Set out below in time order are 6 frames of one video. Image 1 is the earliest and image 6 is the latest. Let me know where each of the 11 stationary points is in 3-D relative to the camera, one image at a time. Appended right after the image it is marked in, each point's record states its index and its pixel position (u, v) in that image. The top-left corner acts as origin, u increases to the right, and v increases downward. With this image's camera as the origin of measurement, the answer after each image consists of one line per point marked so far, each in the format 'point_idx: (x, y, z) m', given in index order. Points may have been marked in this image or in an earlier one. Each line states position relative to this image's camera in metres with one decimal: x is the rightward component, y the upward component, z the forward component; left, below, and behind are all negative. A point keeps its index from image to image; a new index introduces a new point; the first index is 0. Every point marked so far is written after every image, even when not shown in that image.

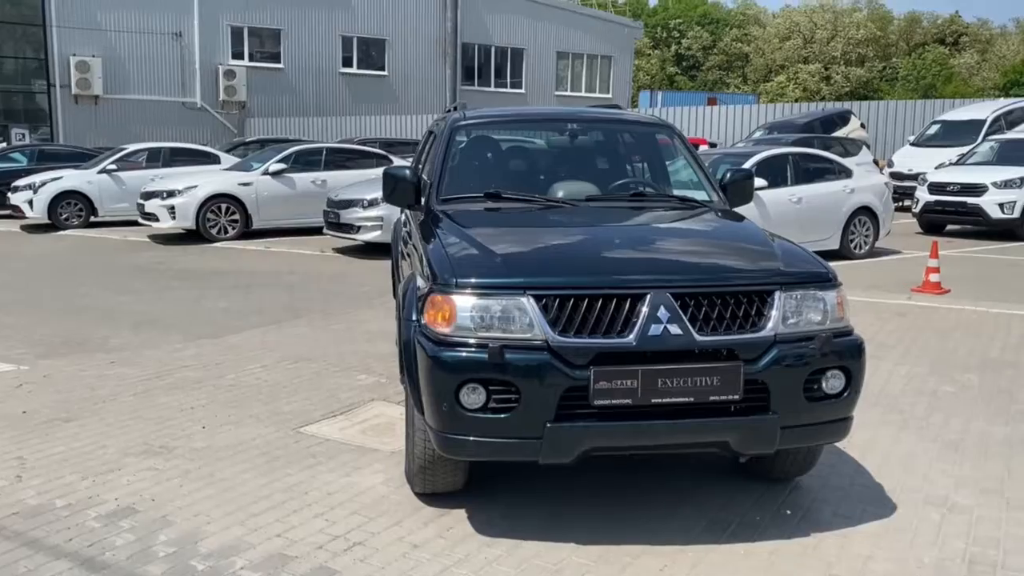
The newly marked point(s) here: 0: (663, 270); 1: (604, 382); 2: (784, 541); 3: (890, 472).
0: (+0.6, +0.1, +3.8) m
1: (+0.4, -0.4, +3.6) m
2: (+1.2, -1.1, +4.0) m
3: (+2.0, -1.0, +4.8) m
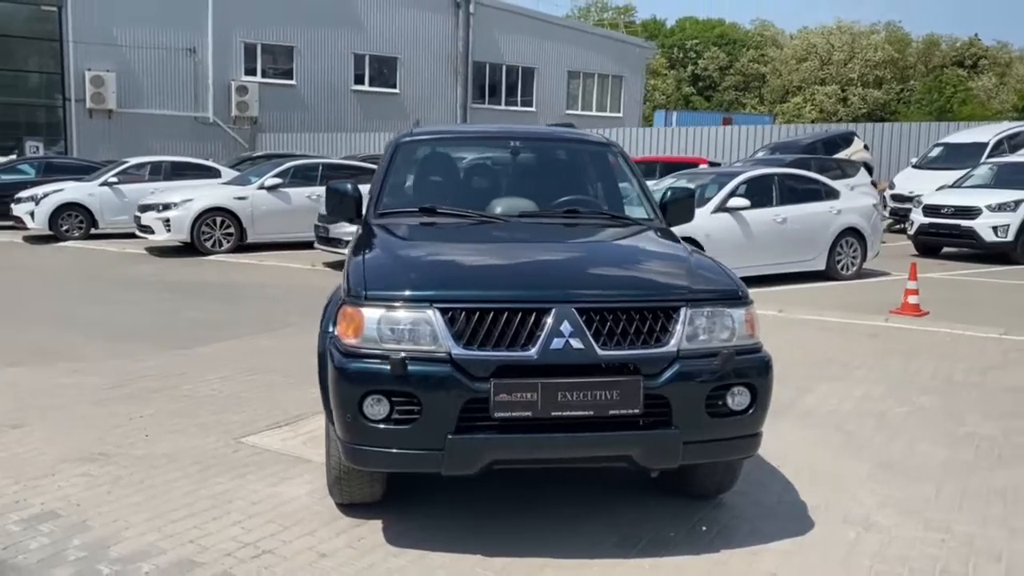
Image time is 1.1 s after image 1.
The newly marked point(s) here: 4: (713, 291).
0: (+0.2, 0.0, +3.8) m
1: (0.0, -0.4, +3.6) m
2: (+0.8, -1.2, +4.0) m
3: (+1.6, -1.1, +4.9) m
4: (+0.9, 0.0, +4.0) m
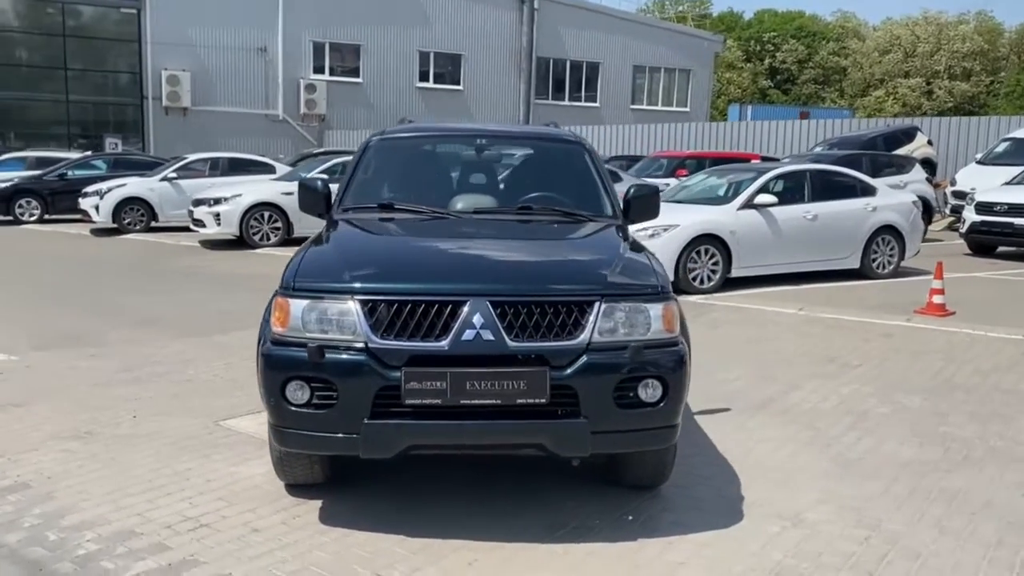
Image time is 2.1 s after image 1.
0: (-0.1, 0.0, +4.0) m
1: (-0.4, -0.4, +3.8) m
2: (+0.4, -1.2, +4.1) m
3: (+1.3, -1.1, +4.9) m
4: (+0.5, 0.0, +4.1) m
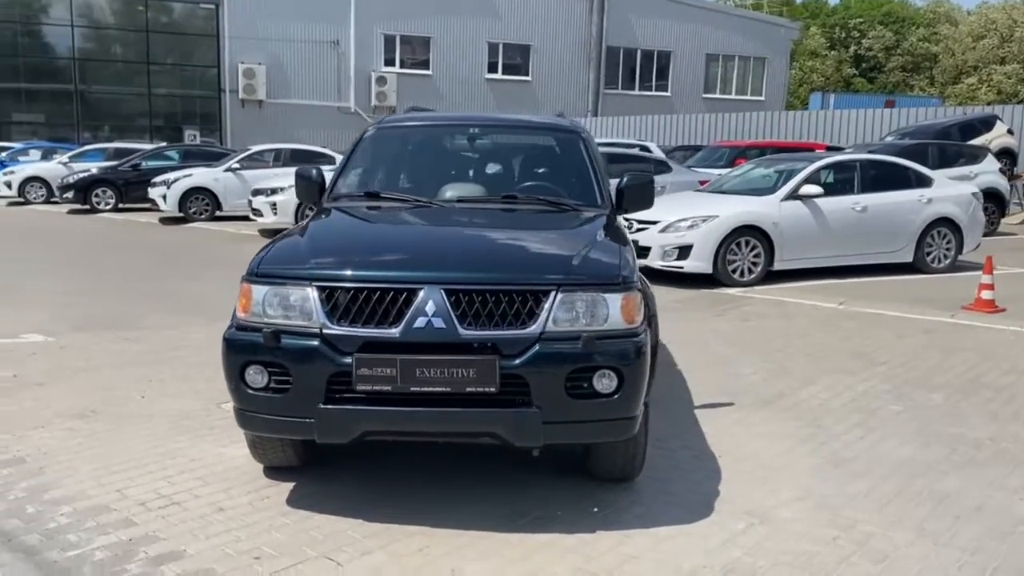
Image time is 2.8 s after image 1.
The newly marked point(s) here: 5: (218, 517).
0: (-0.3, +0.1, +4.0) m
1: (-0.6, -0.3, +3.8) m
2: (+0.2, -1.1, +4.1) m
3: (+1.2, -1.0, +4.8) m
4: (+0.4, +0.1, +4.0) m
5: (-1.4, -1.1, +4.2) m
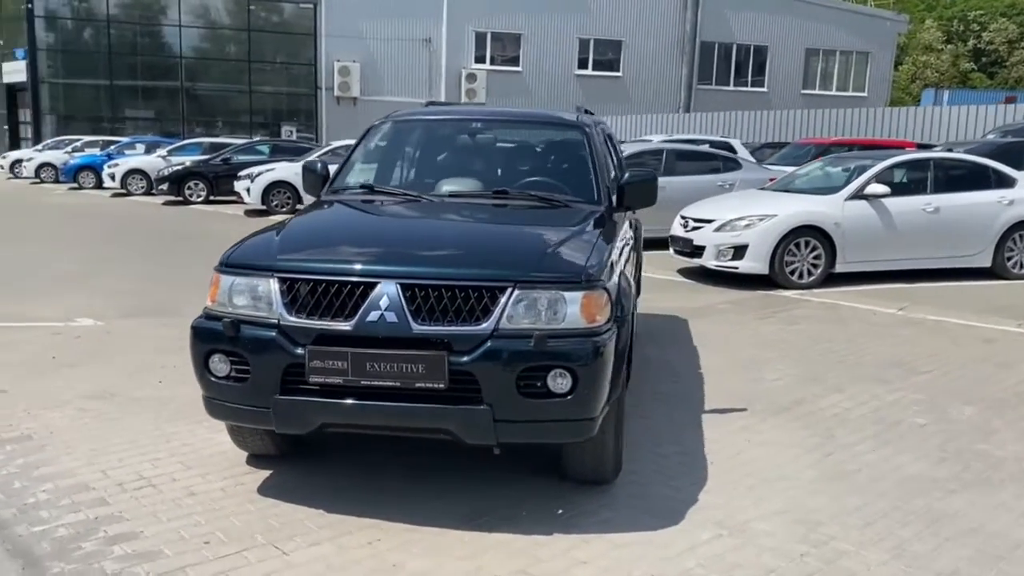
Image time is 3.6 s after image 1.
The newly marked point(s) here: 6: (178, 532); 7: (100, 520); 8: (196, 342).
0: (-0.5, +0.1, +4.0) m
1: (-0.8, -0.3, +3.9) m
2: (0.0, -1.1, +4.0) m
3: (+1.1, -1.0, +4.6) m
4: (+0.2, +0.1, +3.9) m
5: (-1.5, -1.0, +4.3) m
6: (-1.5, -1.1, +3.9) m
7: (-1.9, -1.0, +4.0) m
8: (-1.4, -0.2, +4.1) m
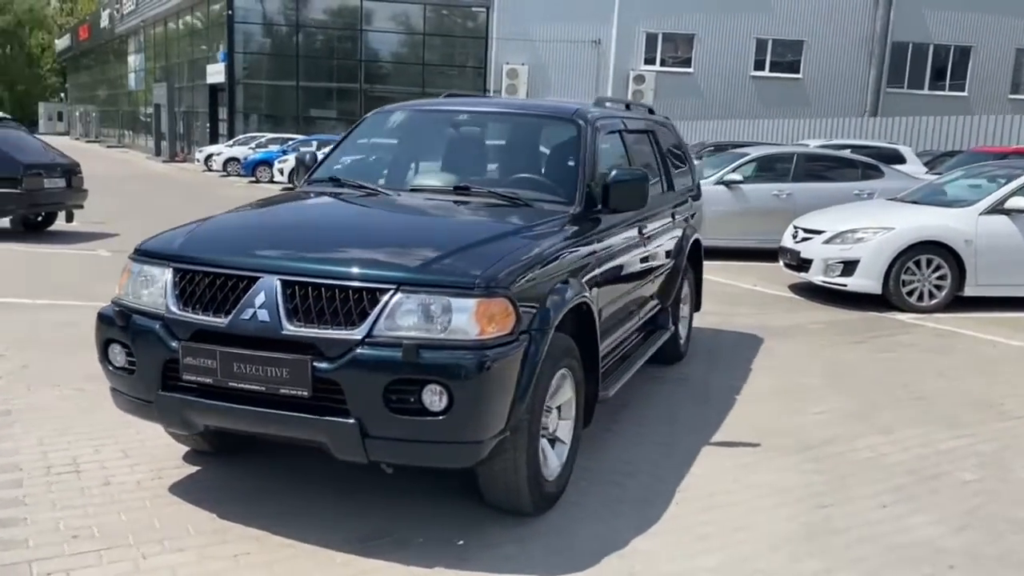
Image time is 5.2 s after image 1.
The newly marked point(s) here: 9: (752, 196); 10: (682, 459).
0: (-0.9, +0.1, +3.7) m
1: (-1.3, -0.3, +3.7) m
2: (-0.5, -1.1, +3.6) m
3: (+0.7, -1.1, +4.0) m
4: (-0.3, 0.0, +3.5) m
5: (-2.0, -1.0, +4.2) m
6: (-1.9, -1.0, +3.8) m
7: (-2.3, -1.0, +4.0) m
8: (-1.8, -0.2, +4.0) m
9: (+3.6, +1.4, +13.4) m
10: (+0.9, -1.0, +5.0) m
